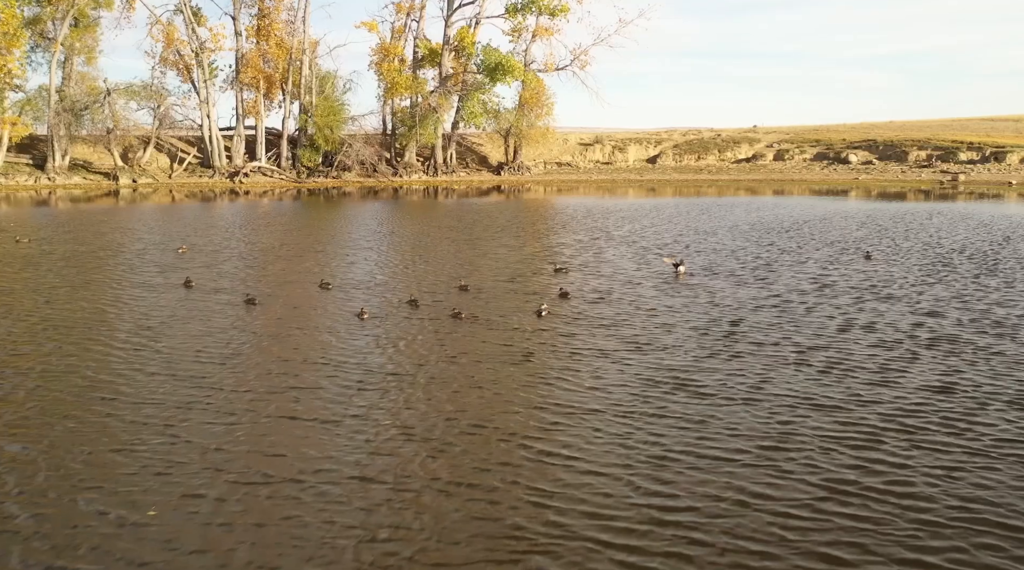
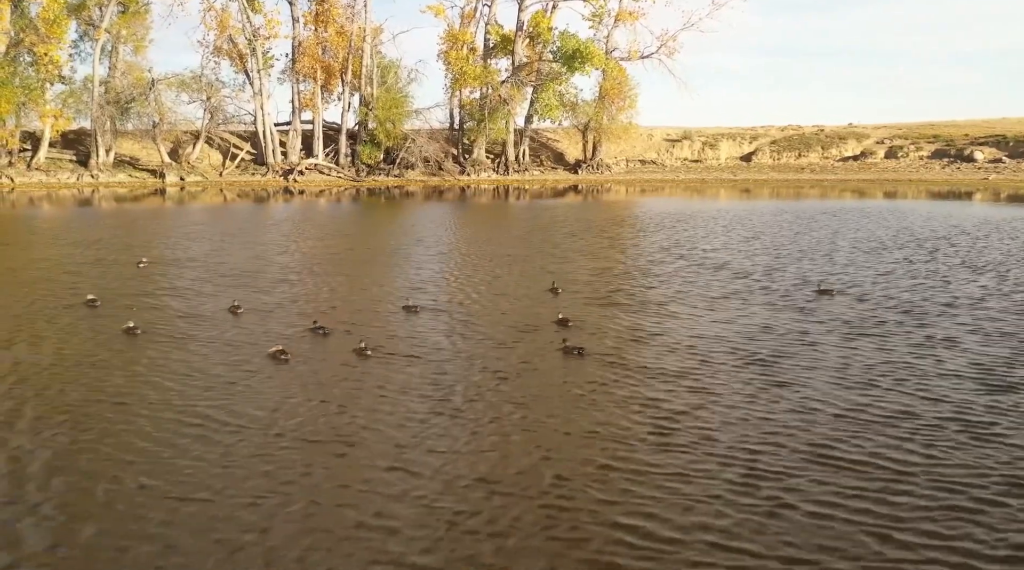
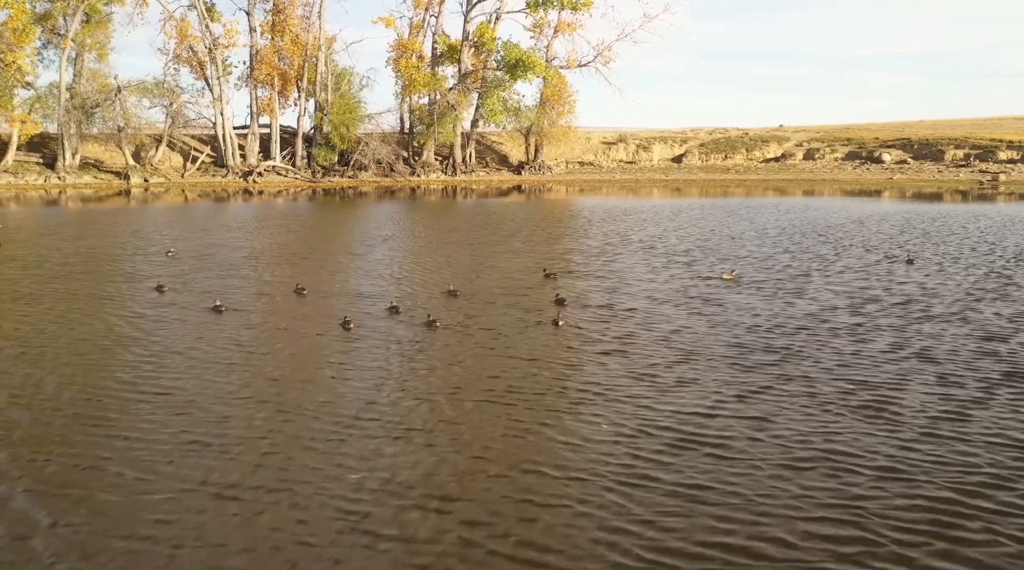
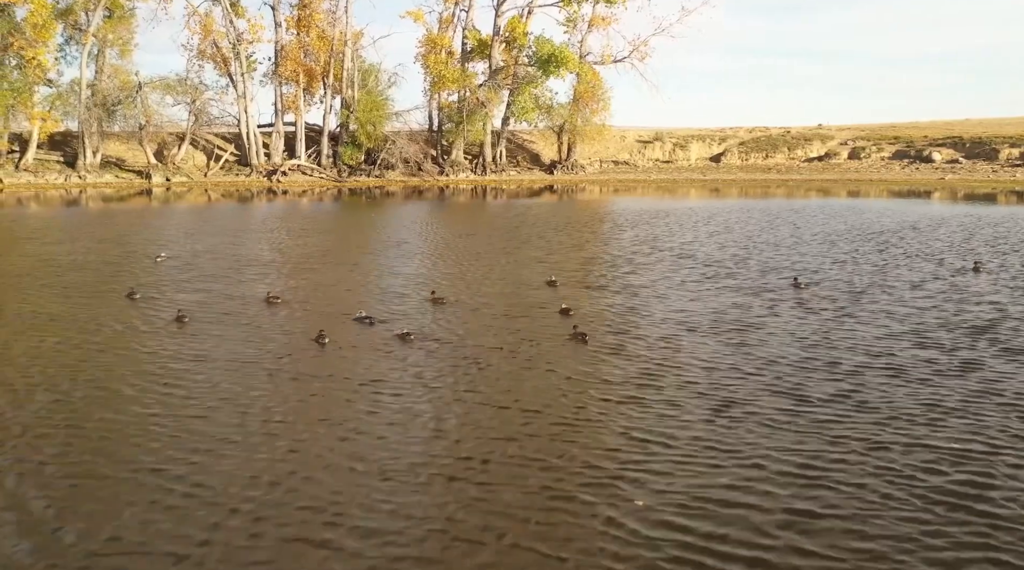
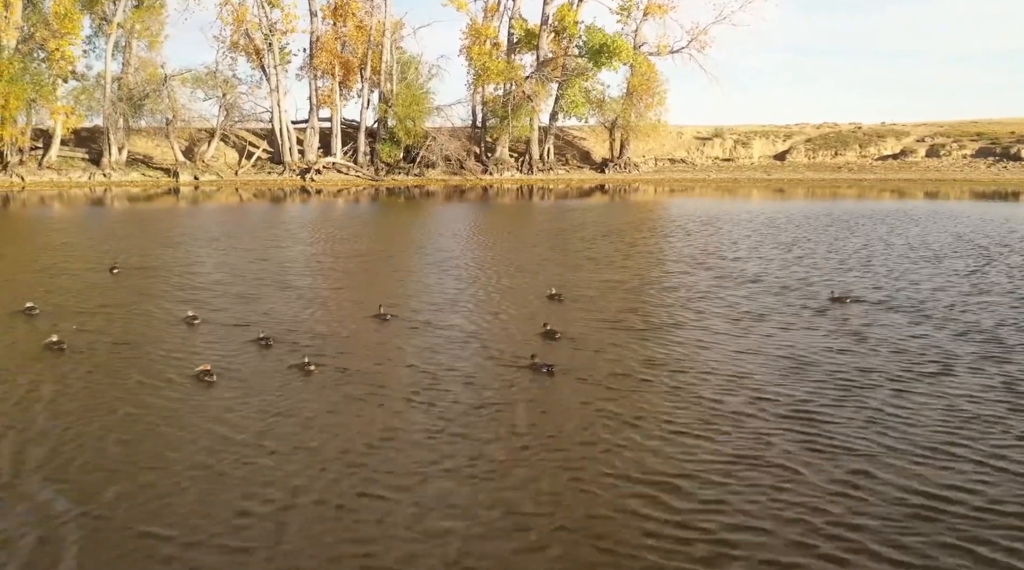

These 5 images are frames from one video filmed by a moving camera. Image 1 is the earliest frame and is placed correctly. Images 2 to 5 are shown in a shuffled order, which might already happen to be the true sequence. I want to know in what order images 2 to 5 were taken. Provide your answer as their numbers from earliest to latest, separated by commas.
3, 4, 2, 5
